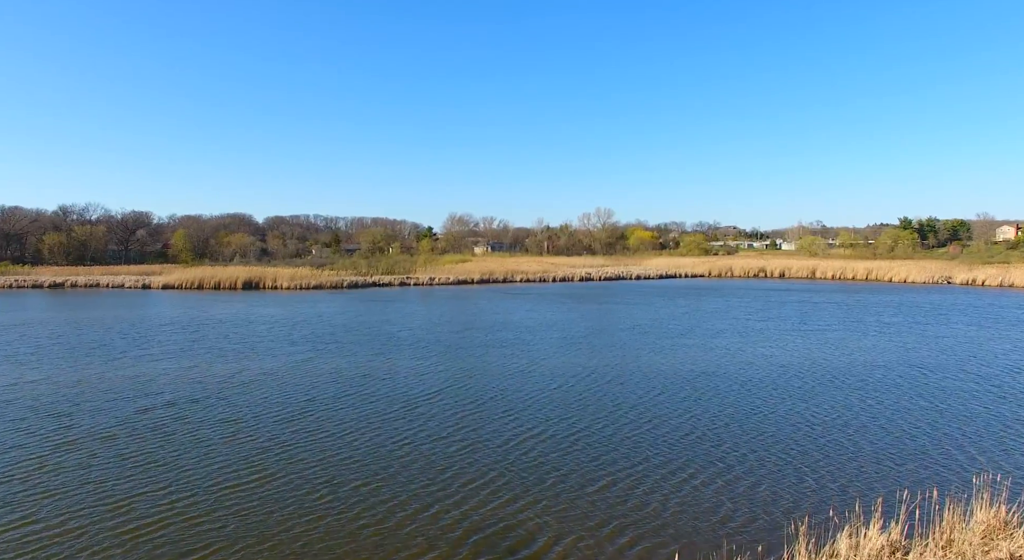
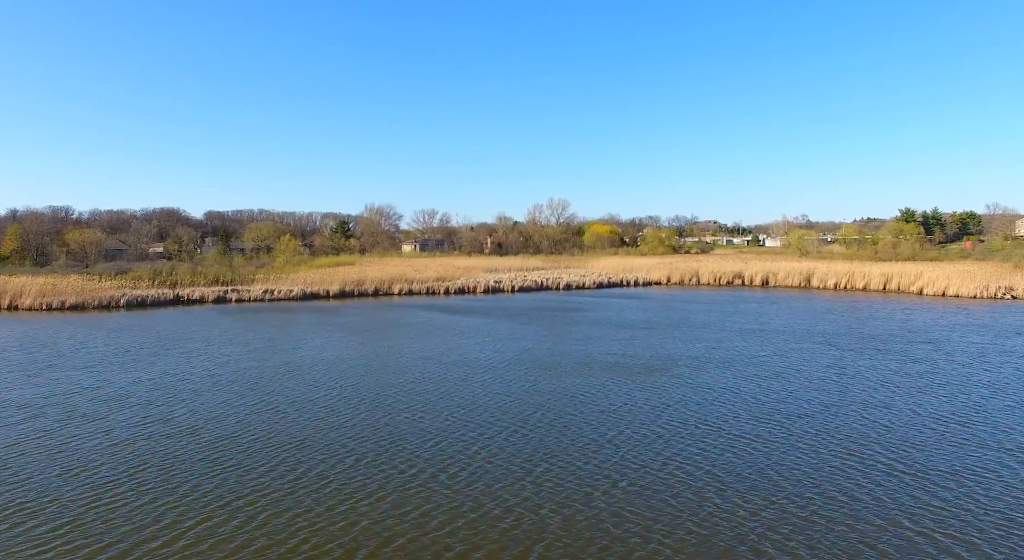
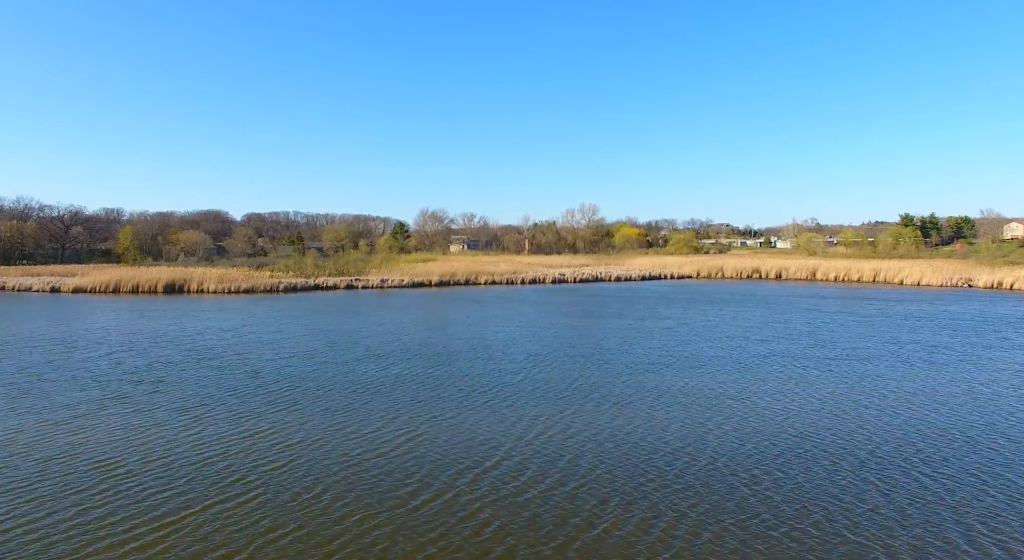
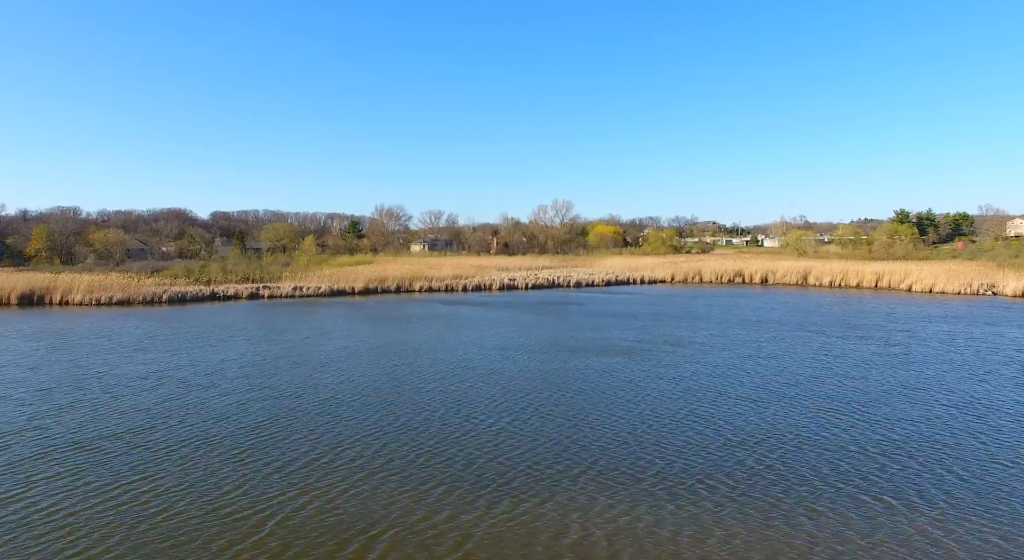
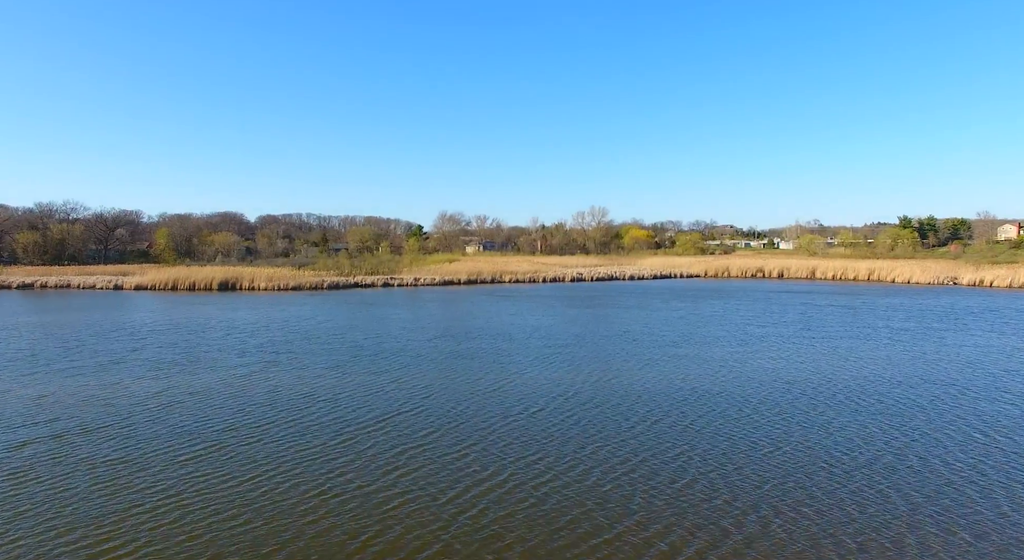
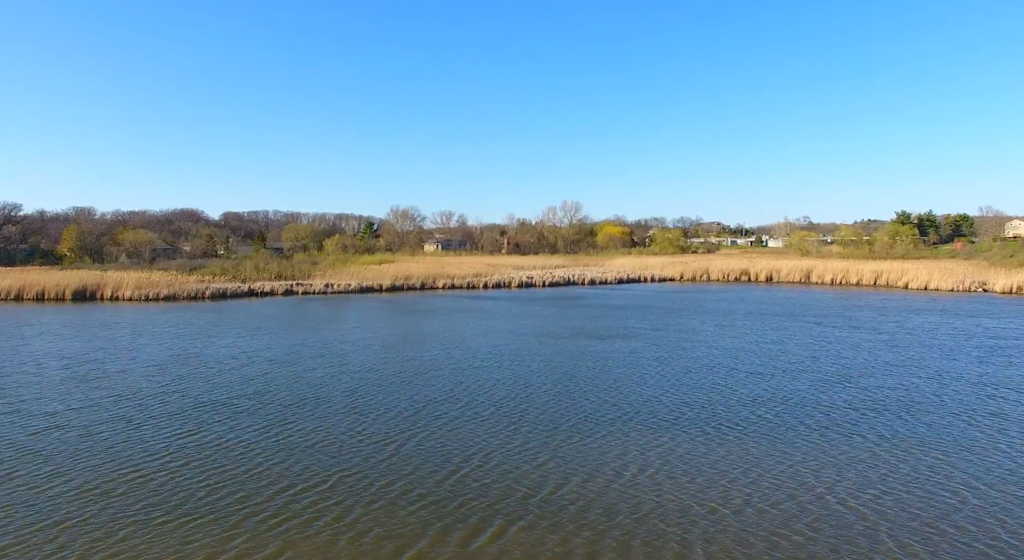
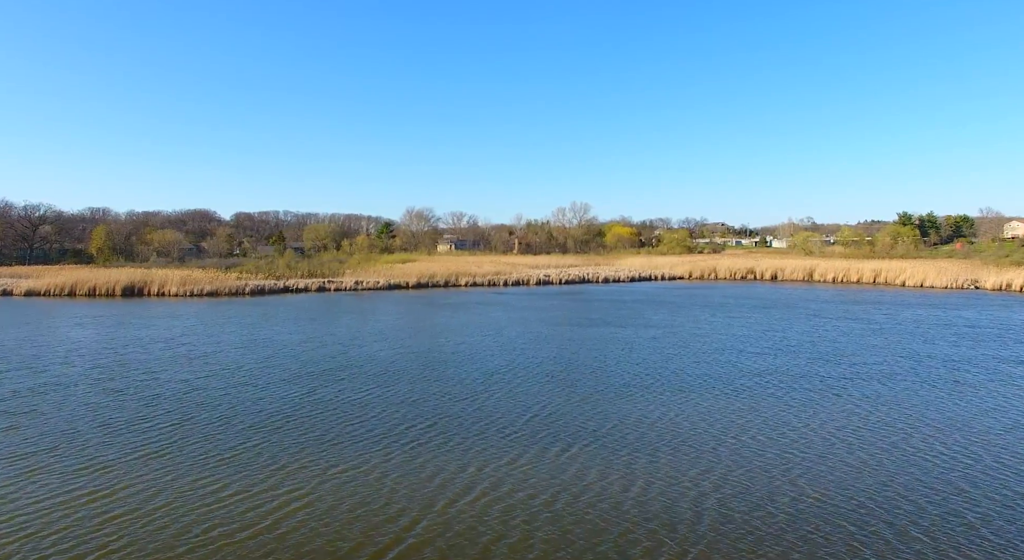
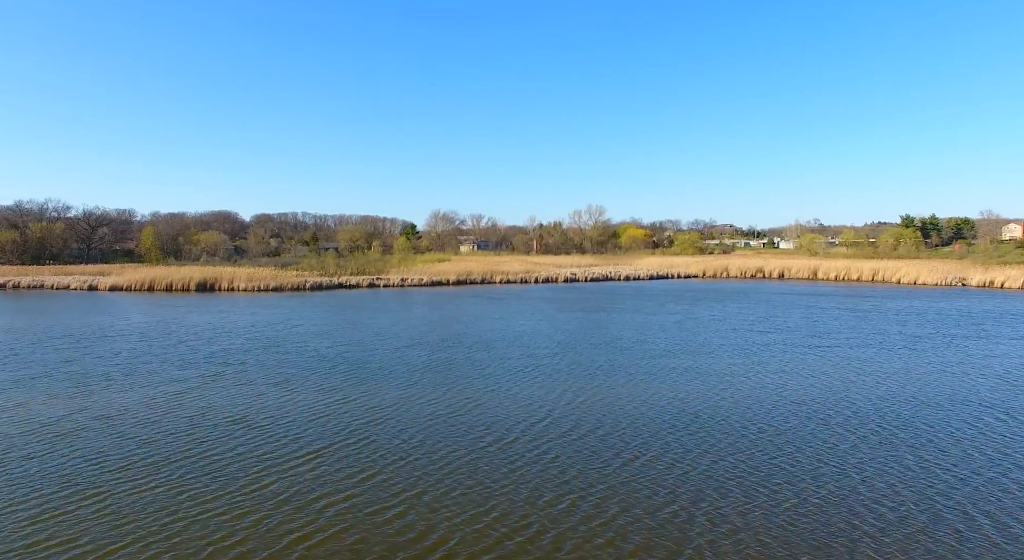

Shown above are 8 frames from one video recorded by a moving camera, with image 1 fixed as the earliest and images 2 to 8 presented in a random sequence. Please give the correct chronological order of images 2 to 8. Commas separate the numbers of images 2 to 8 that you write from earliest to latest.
5, 8, 3, 7, 6, 4, 2
